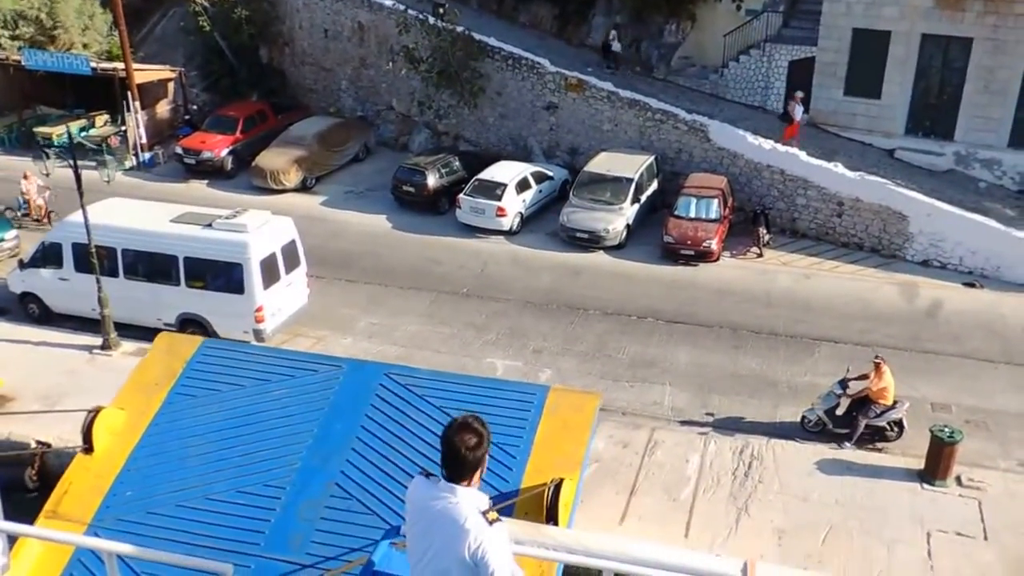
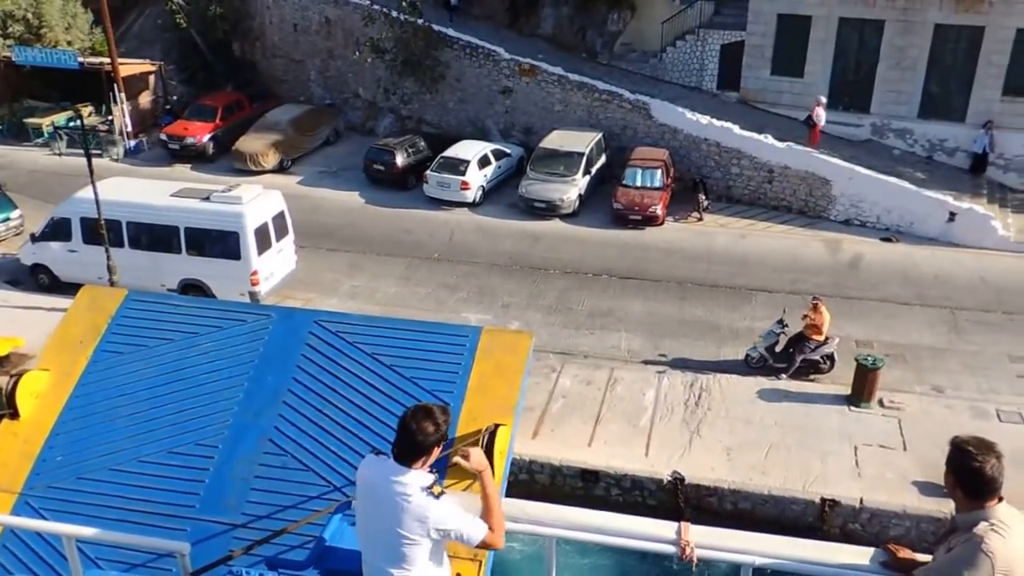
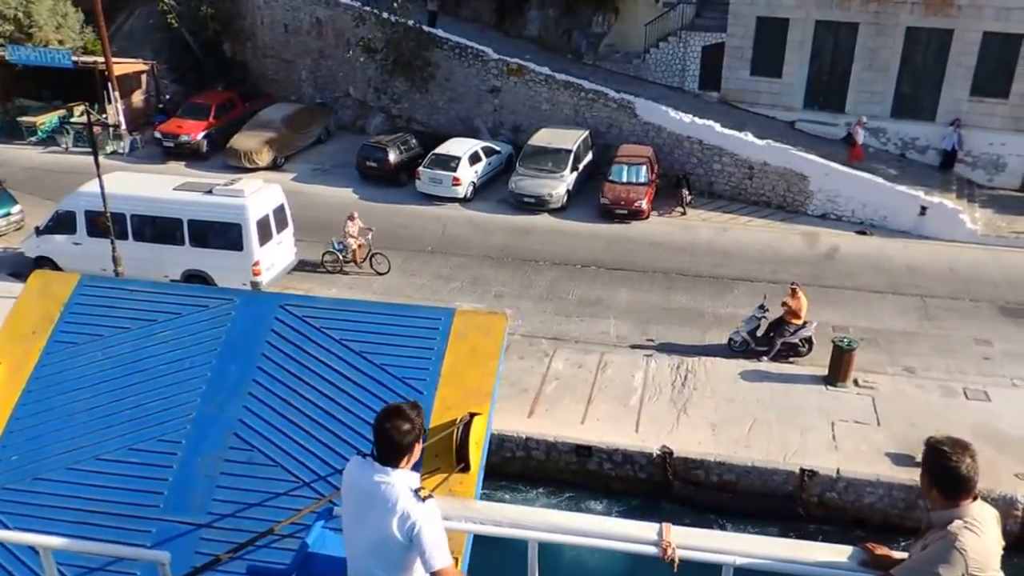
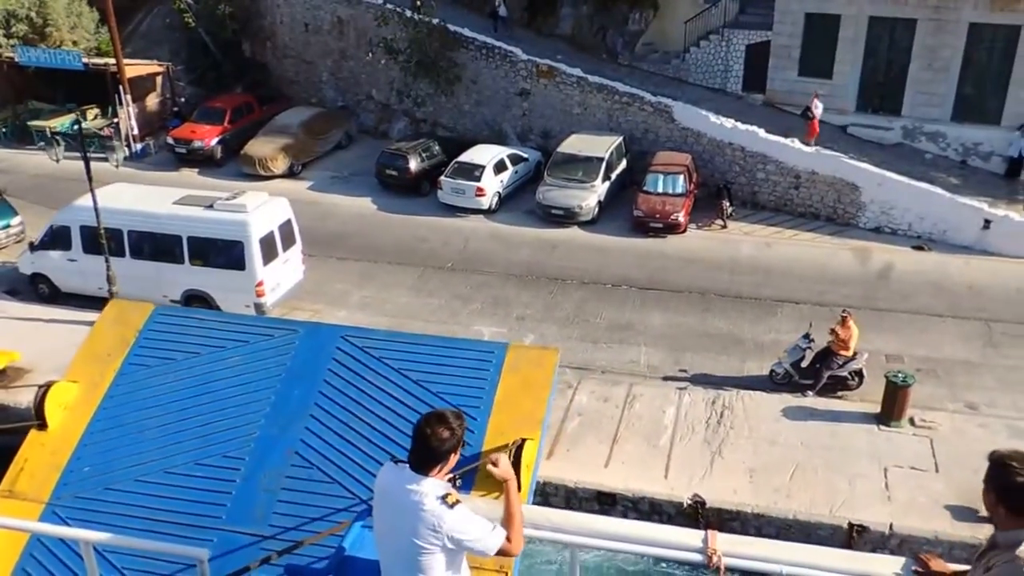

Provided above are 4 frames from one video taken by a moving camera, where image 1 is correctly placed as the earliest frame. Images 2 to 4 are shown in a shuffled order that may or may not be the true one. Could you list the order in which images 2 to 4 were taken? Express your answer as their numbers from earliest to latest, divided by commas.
4, 2, 3
